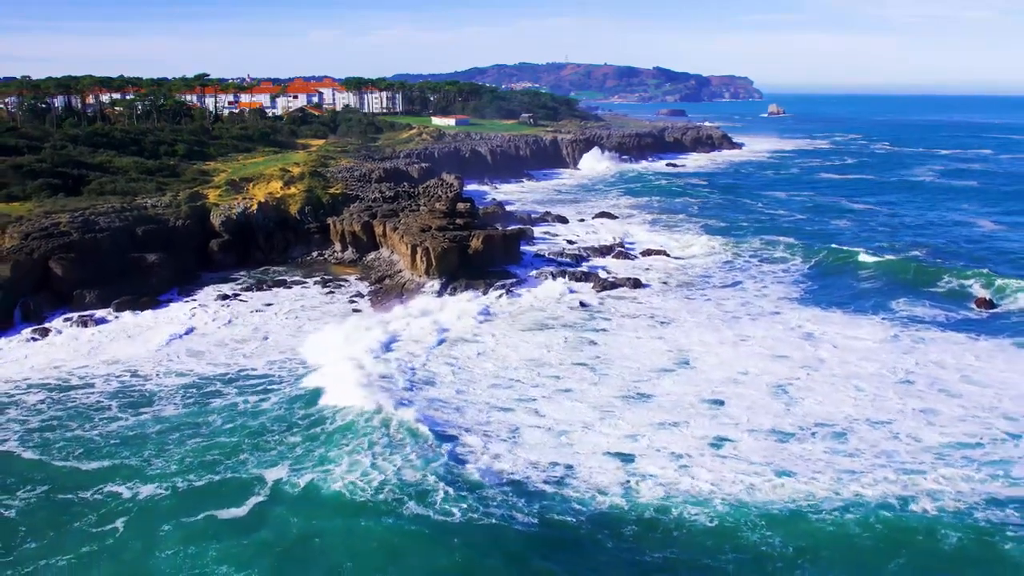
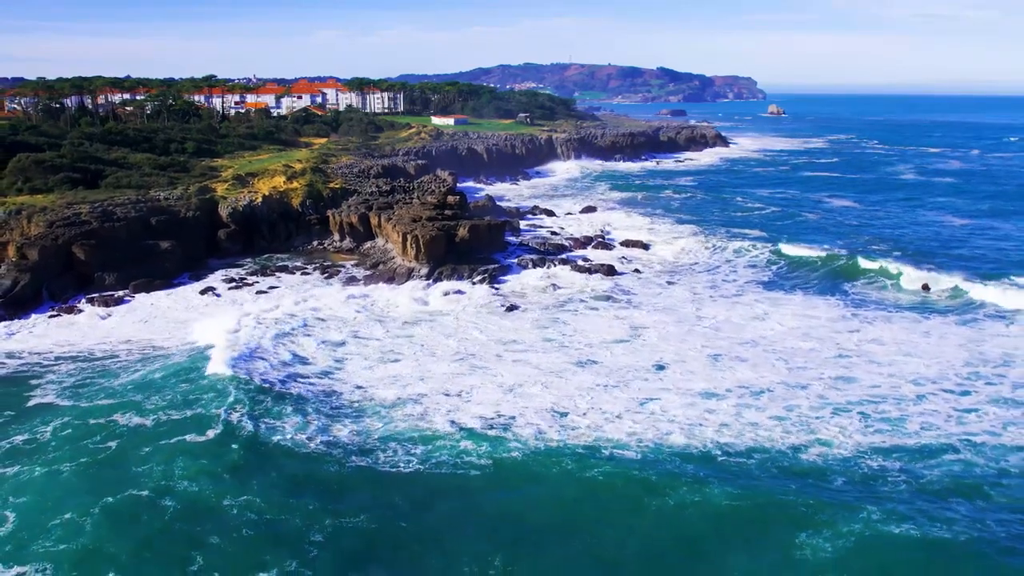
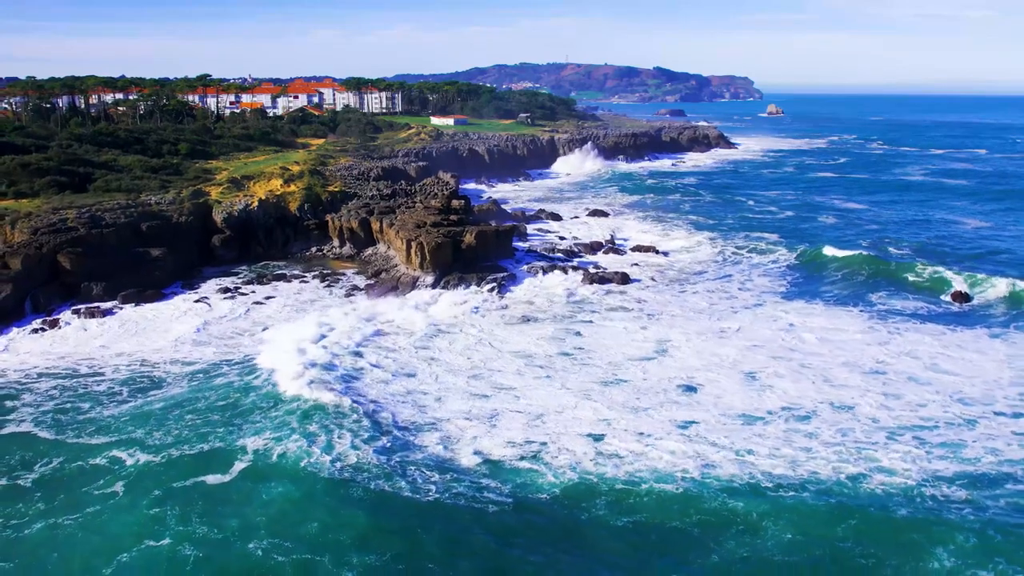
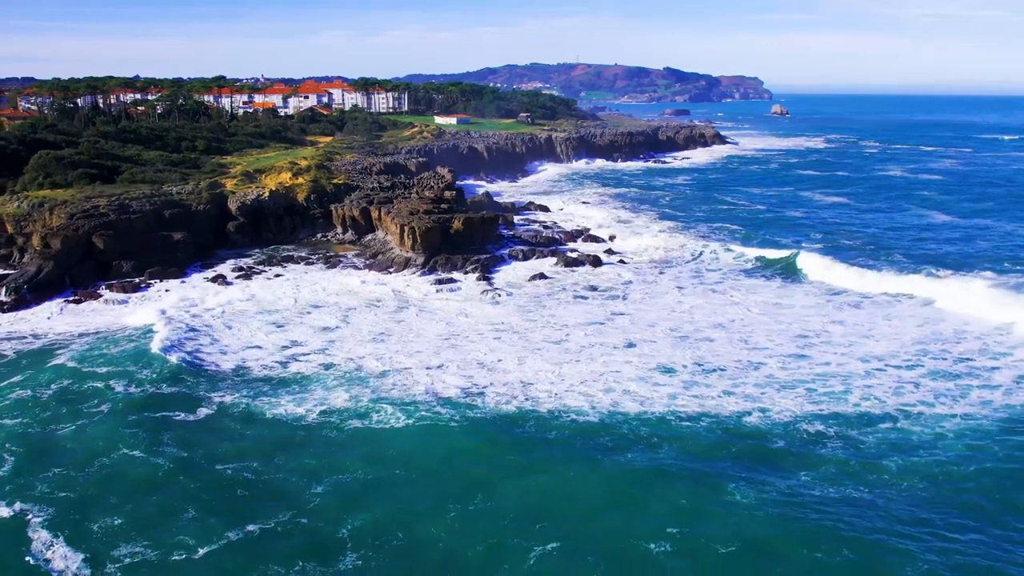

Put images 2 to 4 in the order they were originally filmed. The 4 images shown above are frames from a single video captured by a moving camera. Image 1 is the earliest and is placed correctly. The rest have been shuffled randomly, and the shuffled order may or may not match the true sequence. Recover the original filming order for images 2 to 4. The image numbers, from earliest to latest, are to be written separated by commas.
3, 2, 4
